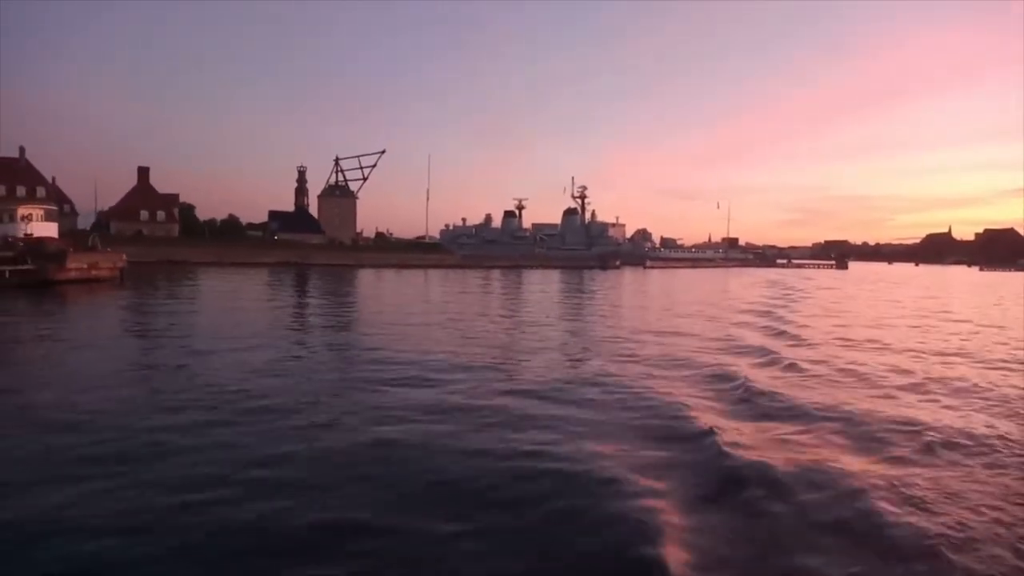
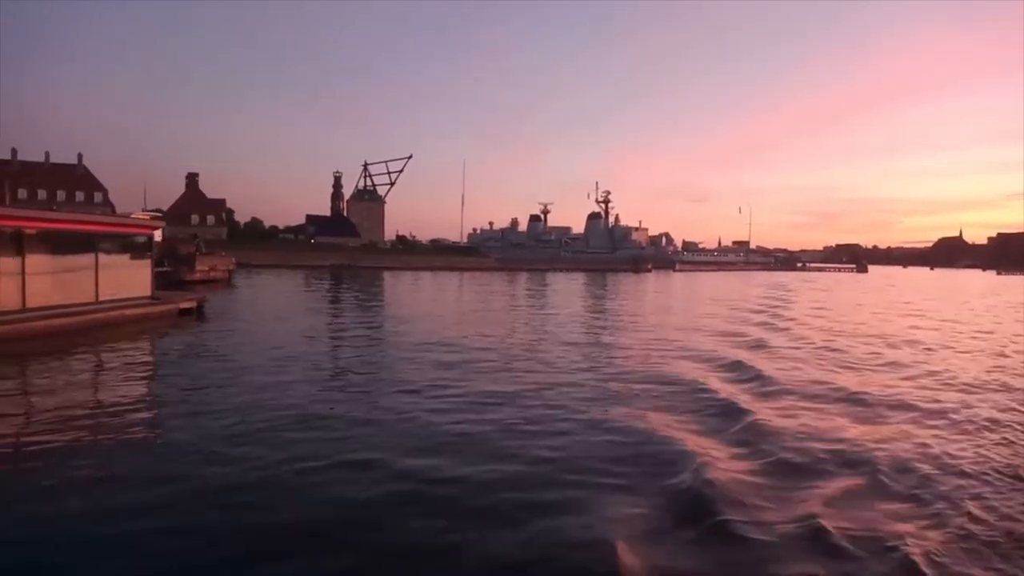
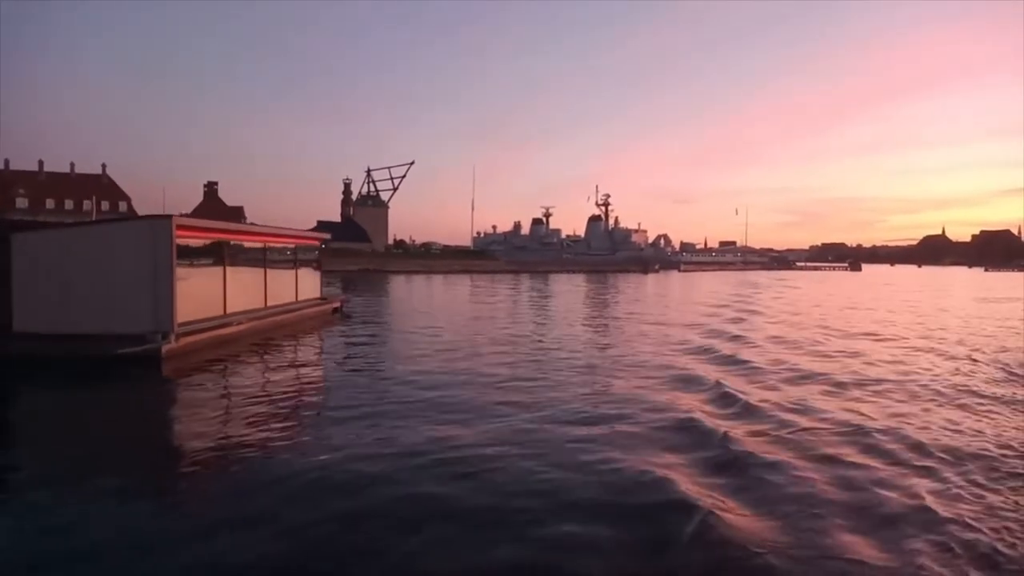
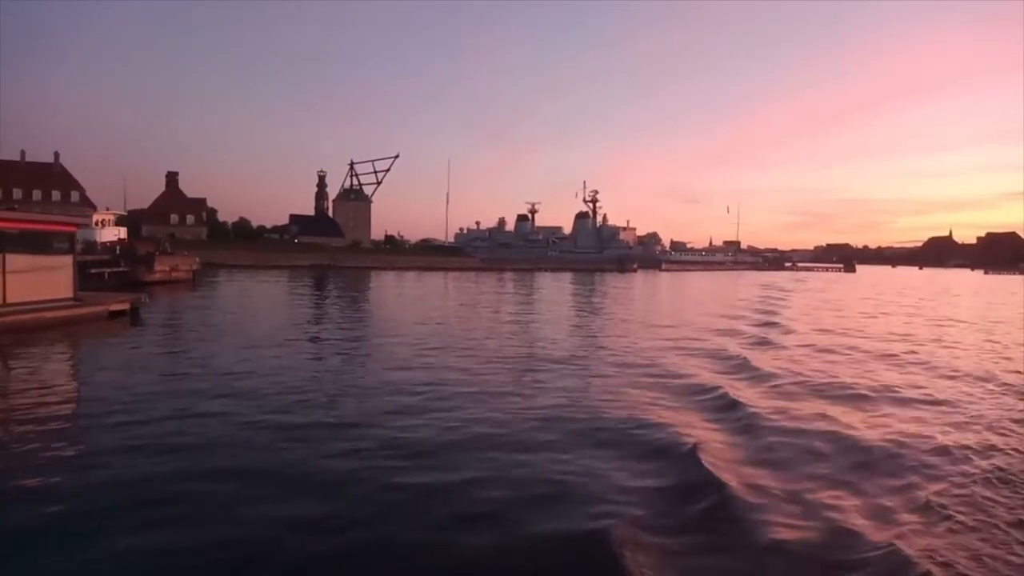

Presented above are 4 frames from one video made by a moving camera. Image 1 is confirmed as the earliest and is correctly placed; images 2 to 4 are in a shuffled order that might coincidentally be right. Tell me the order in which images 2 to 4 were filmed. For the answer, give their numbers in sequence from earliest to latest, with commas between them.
4, 2, 3
